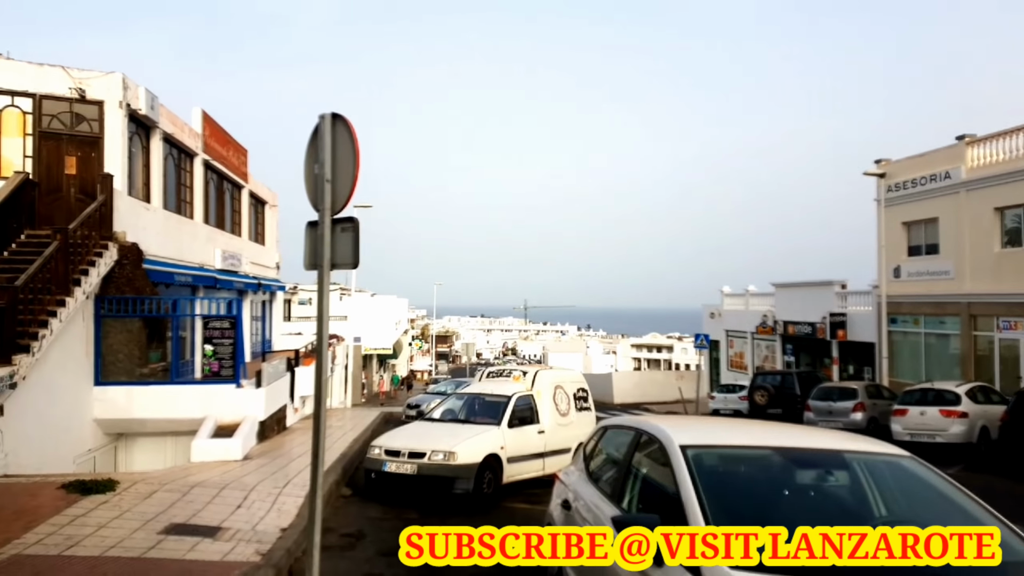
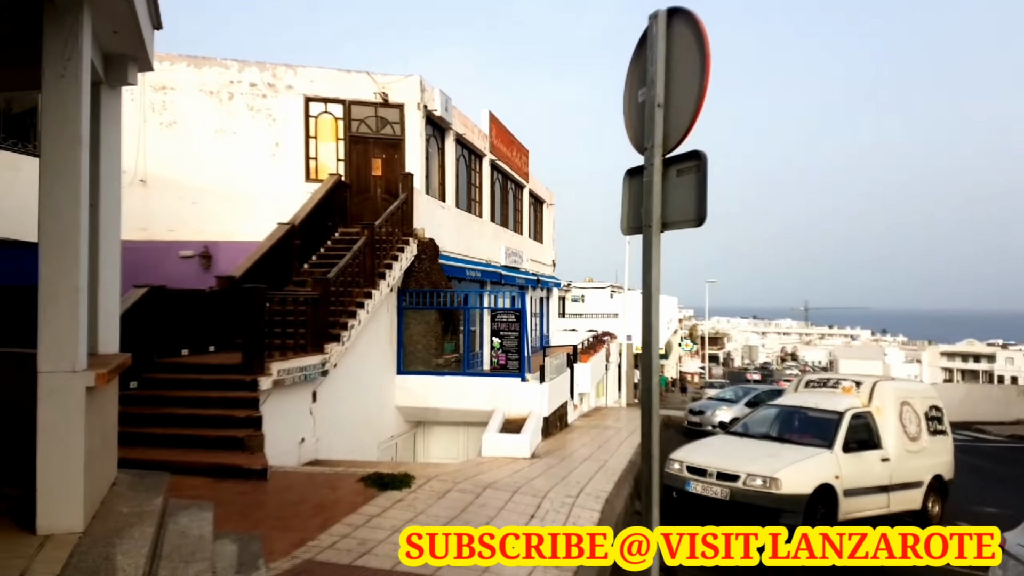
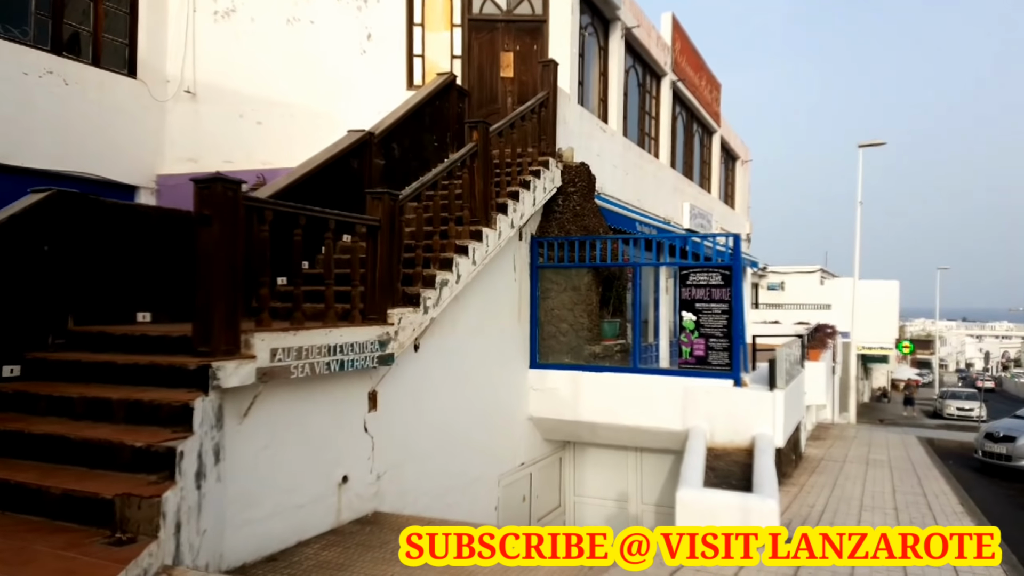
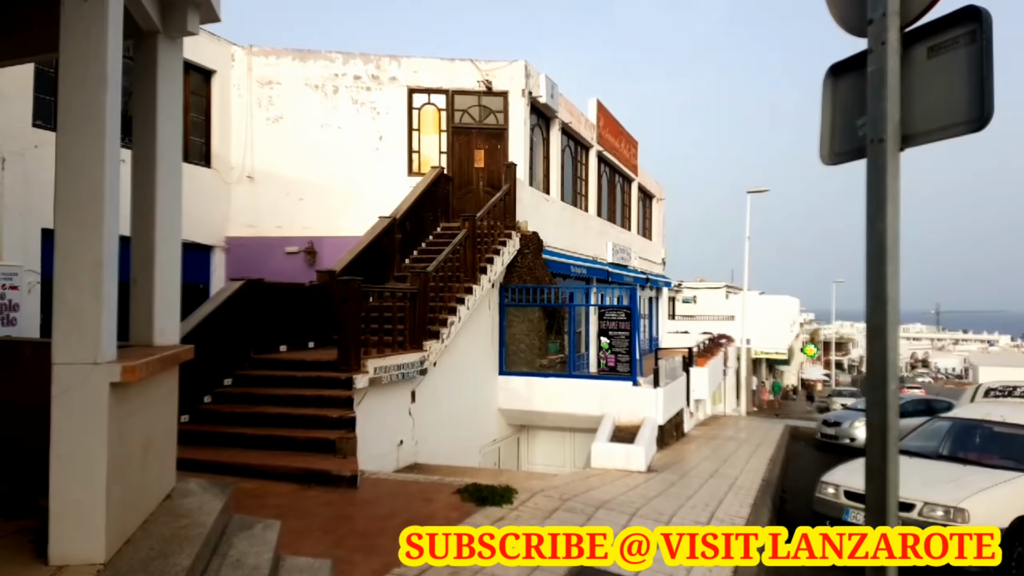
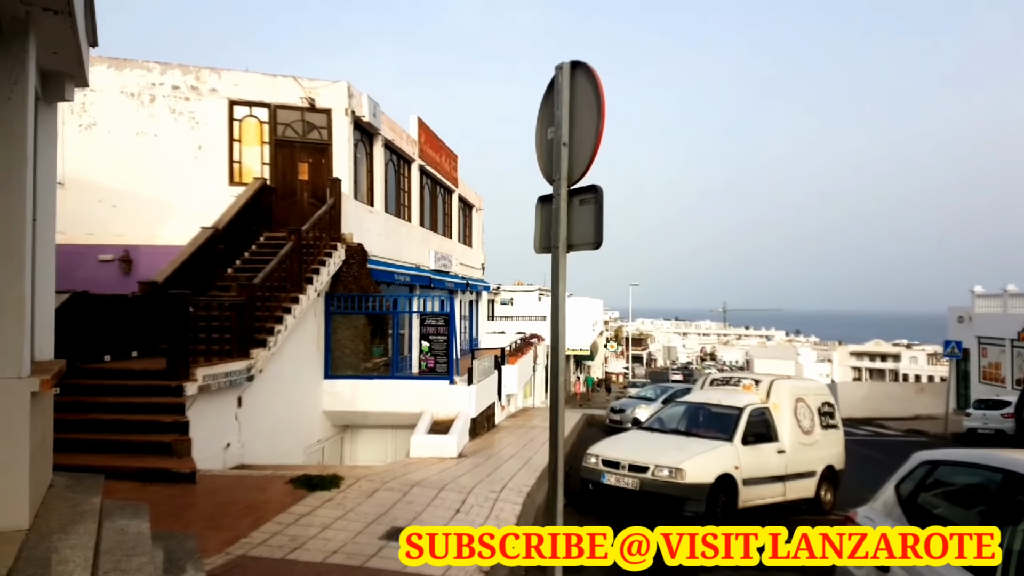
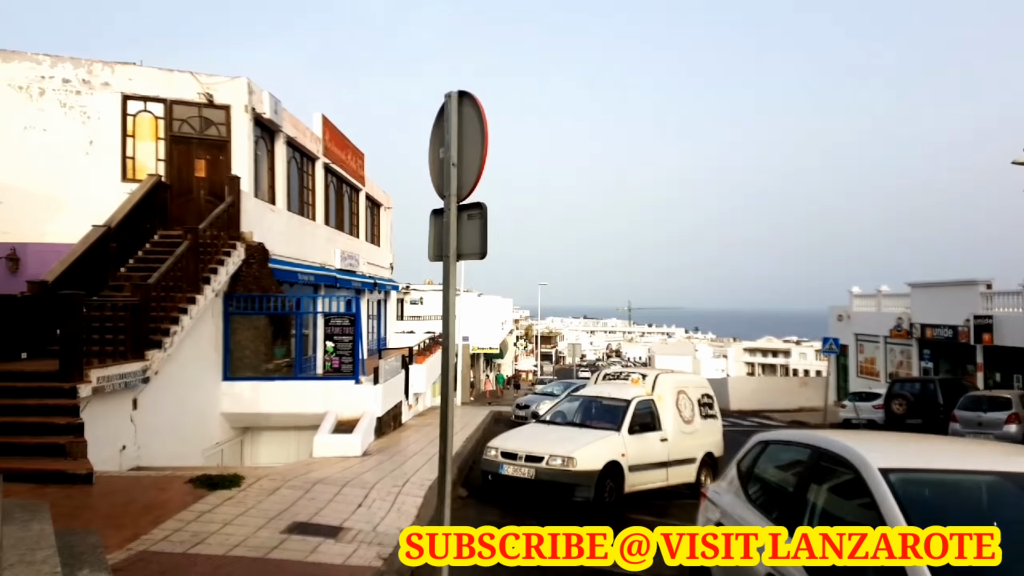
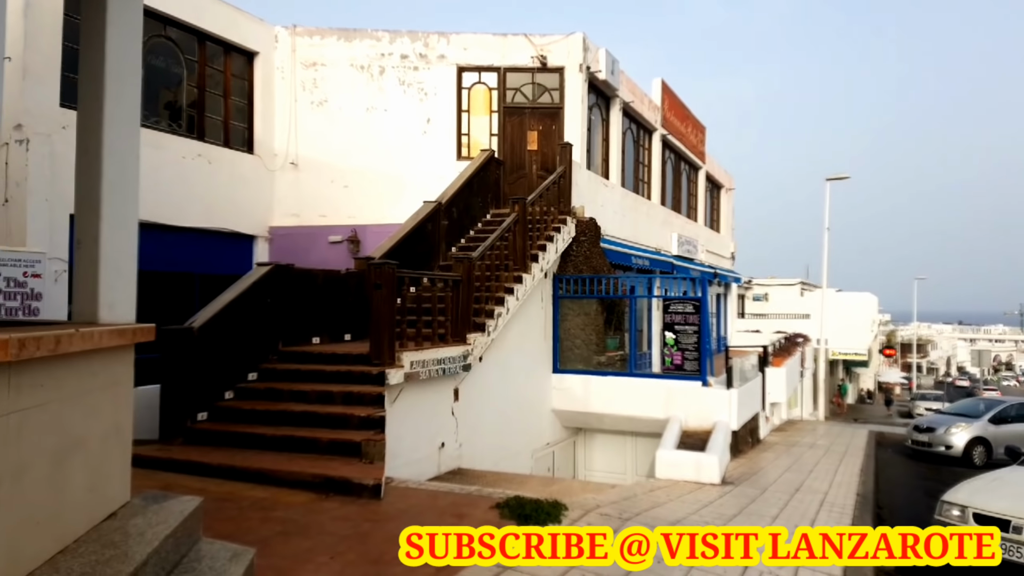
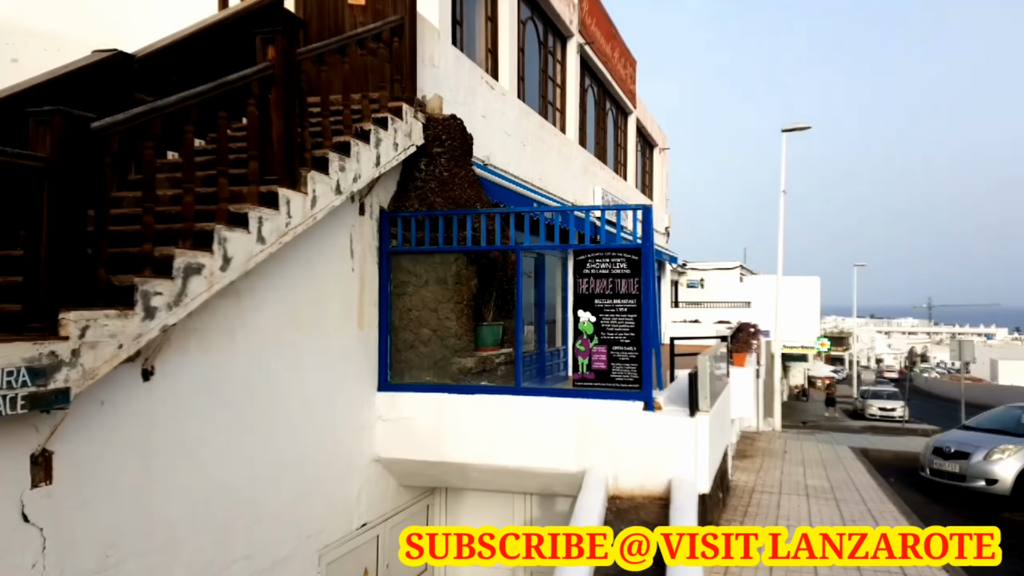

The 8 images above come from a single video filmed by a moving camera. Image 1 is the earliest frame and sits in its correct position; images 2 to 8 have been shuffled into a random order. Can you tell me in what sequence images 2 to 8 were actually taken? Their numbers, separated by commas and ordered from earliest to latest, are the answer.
6, 5, 2, 4, 7, 3, 8
